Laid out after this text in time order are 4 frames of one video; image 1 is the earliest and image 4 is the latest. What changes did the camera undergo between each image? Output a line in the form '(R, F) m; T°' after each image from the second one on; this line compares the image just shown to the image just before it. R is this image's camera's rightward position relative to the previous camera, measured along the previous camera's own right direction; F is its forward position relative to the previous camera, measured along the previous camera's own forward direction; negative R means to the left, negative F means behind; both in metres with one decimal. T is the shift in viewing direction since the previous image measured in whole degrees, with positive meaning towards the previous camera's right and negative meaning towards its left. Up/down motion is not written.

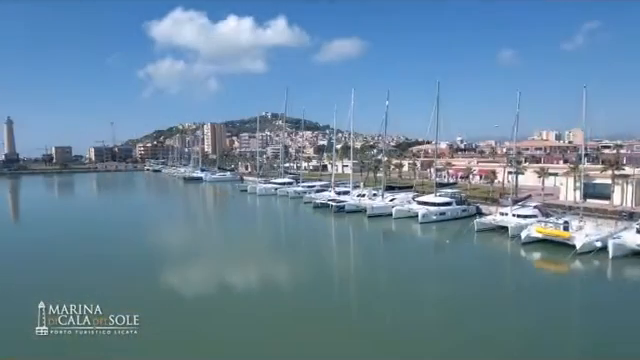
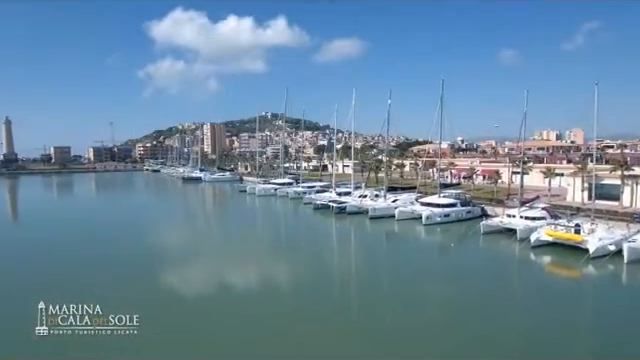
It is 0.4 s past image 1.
(0.0, +0.7) m; 0°
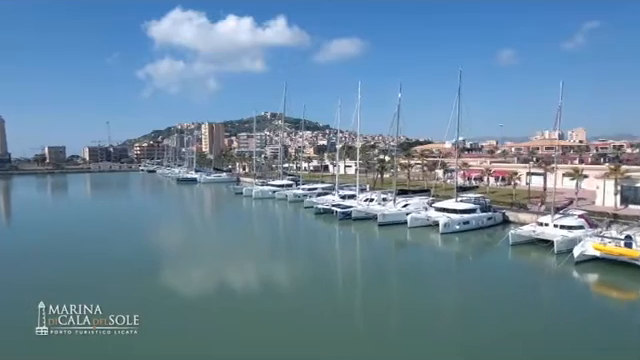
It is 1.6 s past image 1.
(-0.1, +2.9) m; 0°
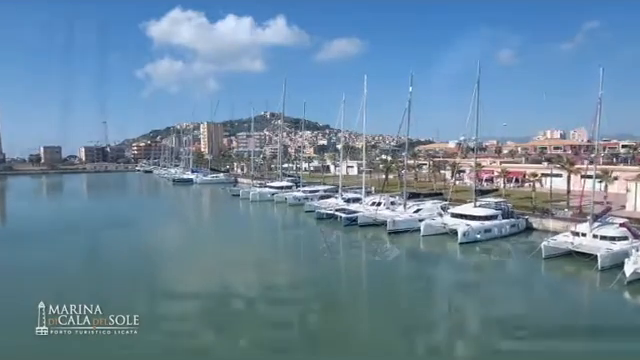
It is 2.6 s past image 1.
(-0.1, +2.4) m; 0°
